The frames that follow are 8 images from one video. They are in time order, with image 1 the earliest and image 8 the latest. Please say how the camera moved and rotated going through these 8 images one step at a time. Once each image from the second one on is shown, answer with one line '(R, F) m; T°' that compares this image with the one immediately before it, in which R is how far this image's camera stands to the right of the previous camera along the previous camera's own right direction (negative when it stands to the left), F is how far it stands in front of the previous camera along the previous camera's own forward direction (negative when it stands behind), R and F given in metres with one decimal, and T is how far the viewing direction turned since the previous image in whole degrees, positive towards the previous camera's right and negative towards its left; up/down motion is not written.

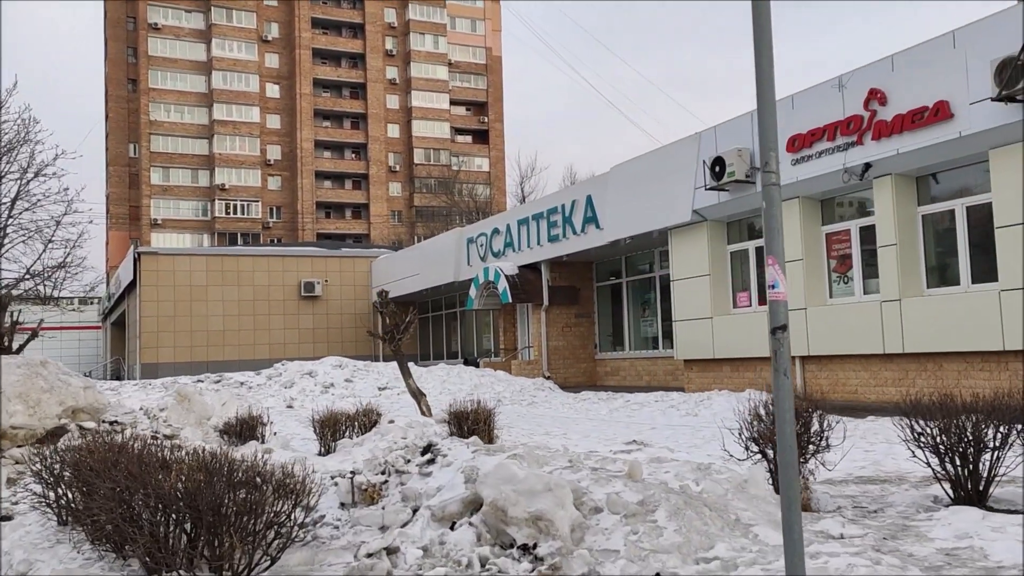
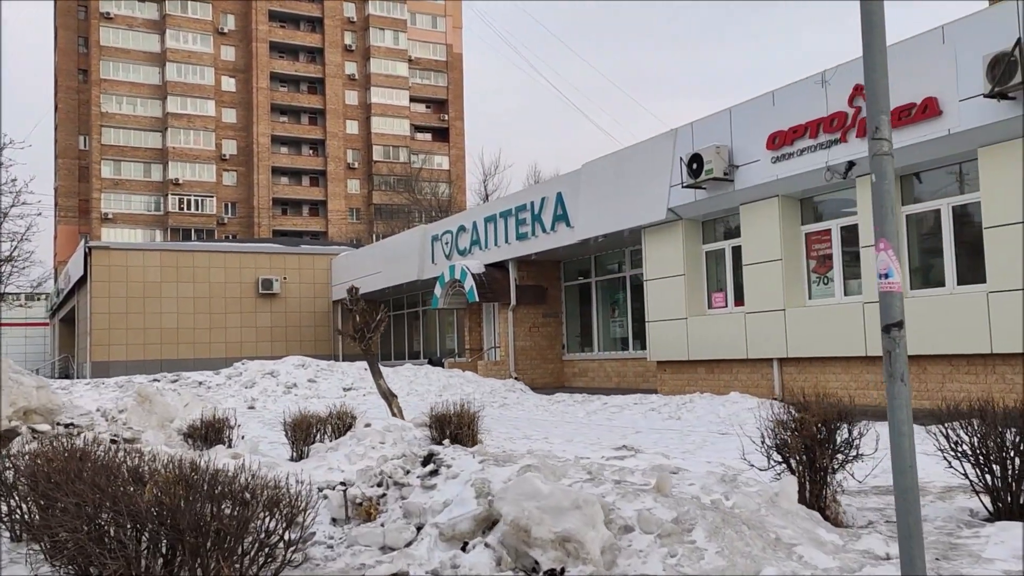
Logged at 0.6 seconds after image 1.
(-0.2, +0.3) m; +3°
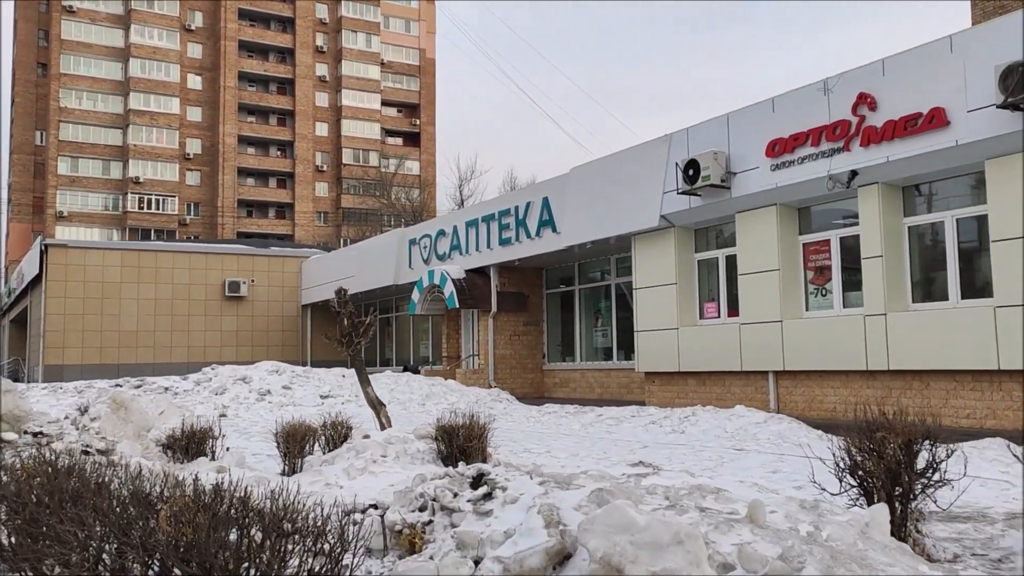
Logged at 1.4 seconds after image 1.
(-0.3, +0.4) m; +2°
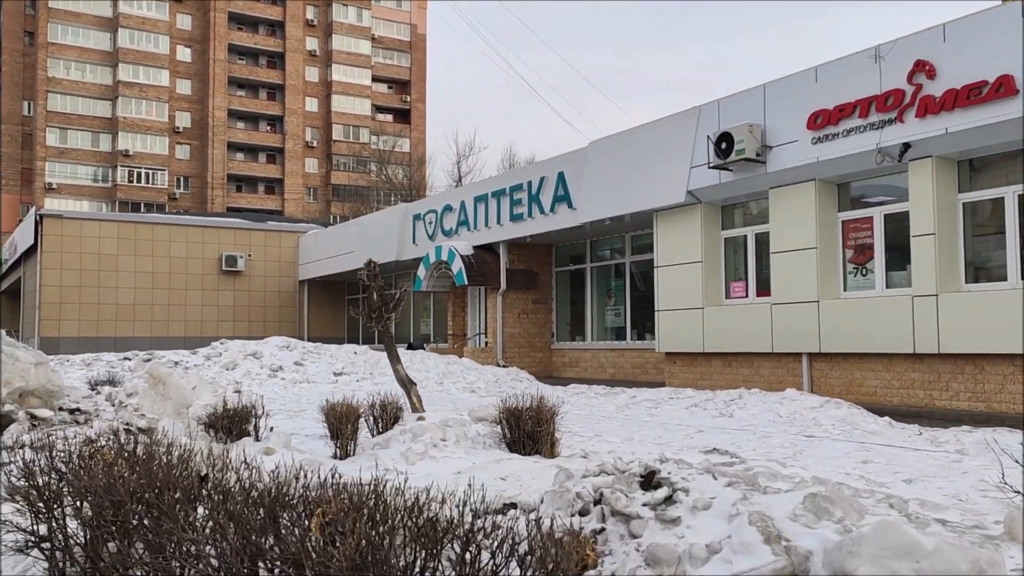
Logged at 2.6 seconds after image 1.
(-0.5, +0.5) m; +1°
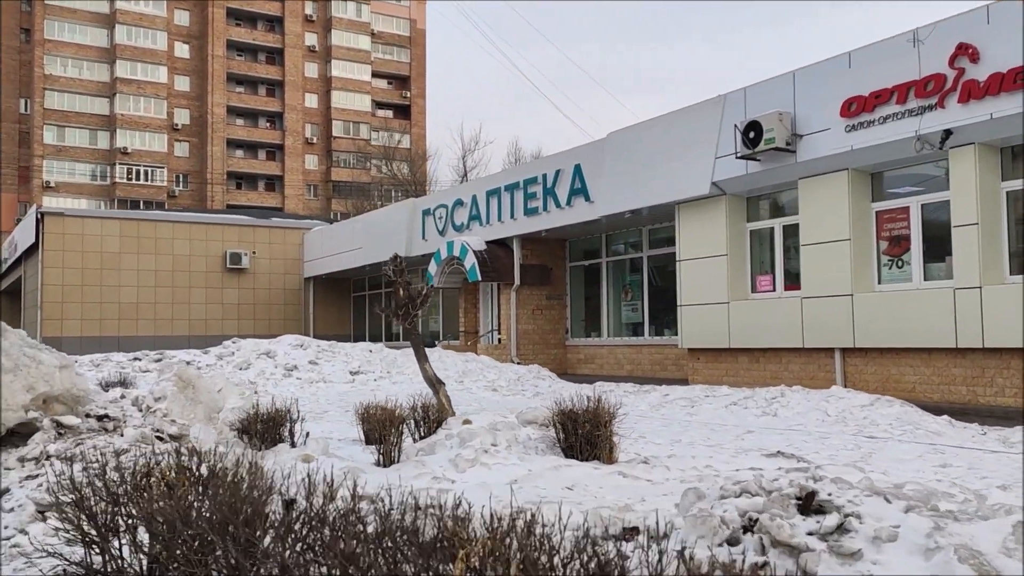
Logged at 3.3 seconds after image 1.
(-0.3, +0.3) m; 0°
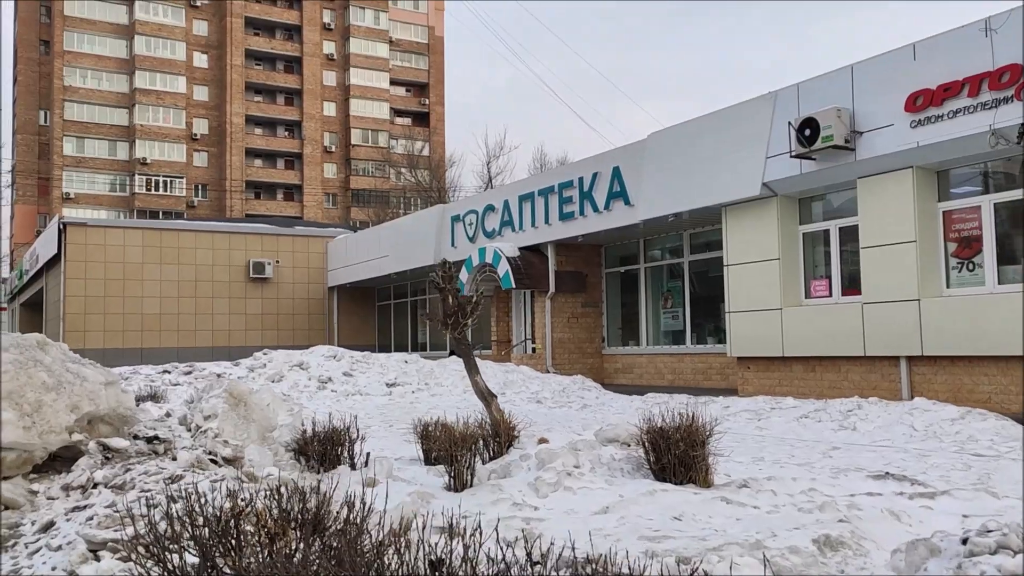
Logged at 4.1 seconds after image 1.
(-0.3, +0.5) m; -1°
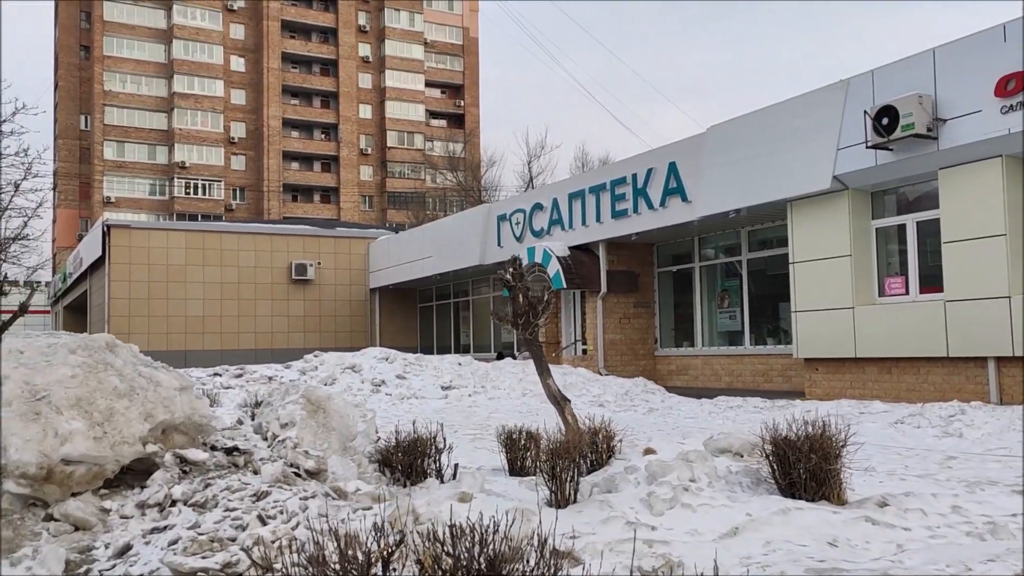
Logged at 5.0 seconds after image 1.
(-0.3, +0.4) m; -2°
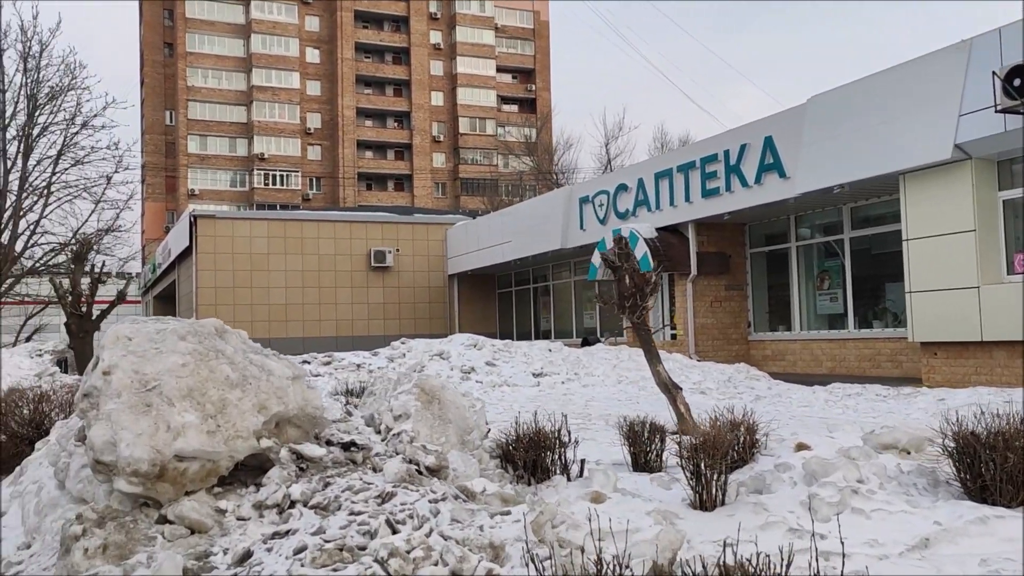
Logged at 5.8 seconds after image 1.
(-0.3, +0.4) m; -5°
